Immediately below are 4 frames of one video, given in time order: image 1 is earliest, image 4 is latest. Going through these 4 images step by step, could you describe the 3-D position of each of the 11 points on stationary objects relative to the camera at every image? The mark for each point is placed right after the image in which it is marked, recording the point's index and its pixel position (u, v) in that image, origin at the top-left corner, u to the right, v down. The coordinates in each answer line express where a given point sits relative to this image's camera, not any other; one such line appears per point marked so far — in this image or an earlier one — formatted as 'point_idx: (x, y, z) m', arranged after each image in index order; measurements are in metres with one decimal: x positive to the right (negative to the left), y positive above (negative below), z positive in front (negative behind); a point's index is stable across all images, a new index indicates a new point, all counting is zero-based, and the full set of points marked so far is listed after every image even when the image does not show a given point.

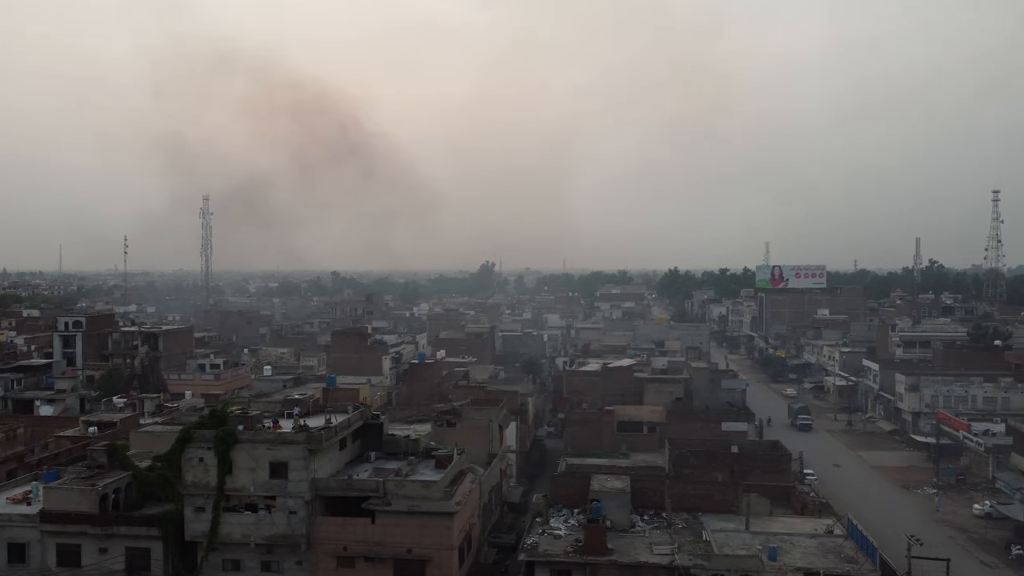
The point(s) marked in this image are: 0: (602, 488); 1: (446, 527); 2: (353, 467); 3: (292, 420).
0: (+1.6, -3.6, +14.0) m
1: (-1.0, -3.8, +12.6) m
2: (-2.8, -3.2, +14.2) m
3: (-3.9, -2.3, +13.9) m
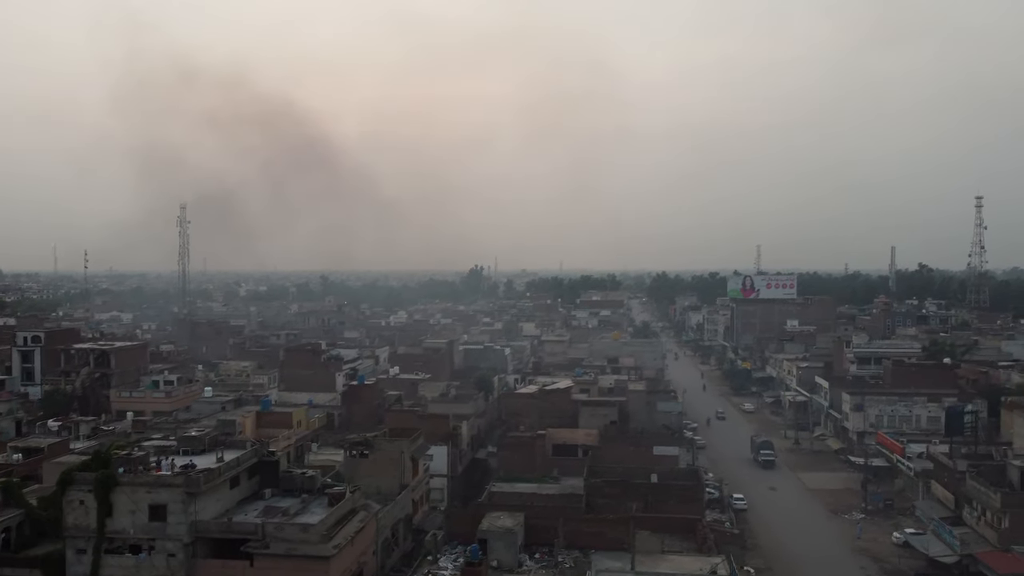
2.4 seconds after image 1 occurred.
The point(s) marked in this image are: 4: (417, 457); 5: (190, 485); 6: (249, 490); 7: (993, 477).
0: (-0.4, -4.3, +14.1) m
1: (-3.0, -4.5, +12.6) m
2: (-4.8, -3.9, +14.3) m
3: (-5.9, -3.0, +13.9) m
4: (-2.2, -3.9, +18.4) m
5: (-5.2, -3.2, +12.9) m
6: (-4.9, -3.7, +14.7) m
7: (+11.0, -4.3, +18.1) m
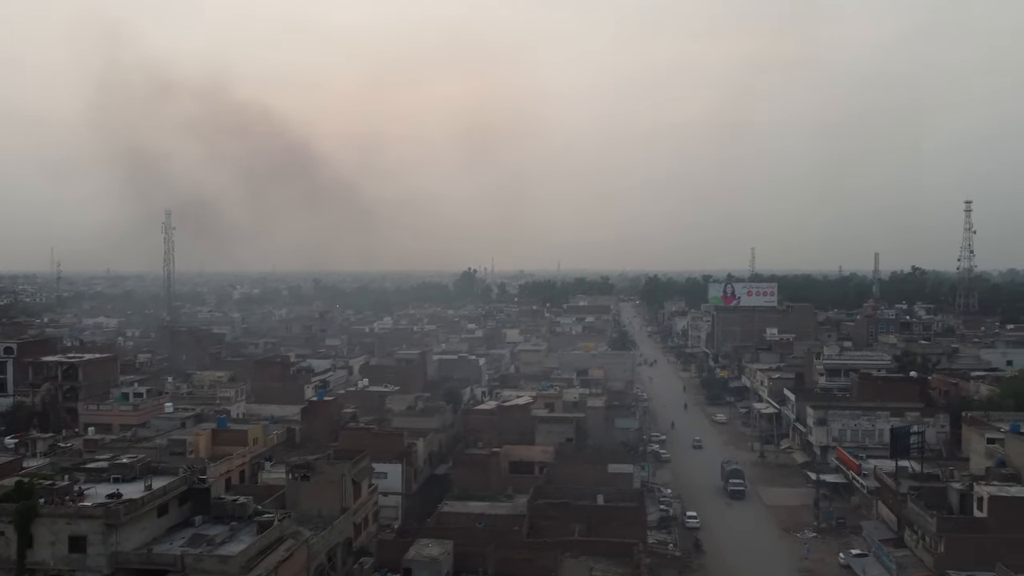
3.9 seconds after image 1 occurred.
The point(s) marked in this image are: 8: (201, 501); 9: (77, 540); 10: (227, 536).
0: (-1.7, -4.8, +14.1) m
1: (-4.3, -5.0, +12.6) m
2: (-6.1, -4.4, +14.3) m
3: (-7.2, -3.6, +13.9) m
4: (-3.5, -4.5, +18.5) m
5: (-6.6, -3.7, +12.9) m
6: (-6.2, -4.3, +14.7) m
7: (+9.7, -4.9, +18.2) m
8: (-5.9, -4.1, +15.1) m
9: (-7.1, -4.1, +13.0) m
10: (-5.1, -4.4, +14.2) m
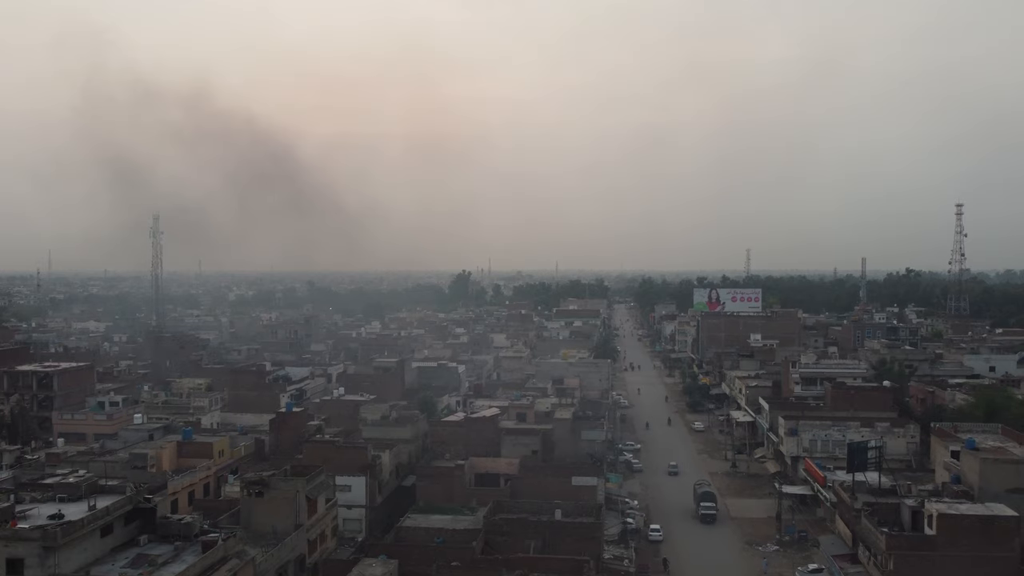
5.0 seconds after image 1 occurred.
0: (-2.8, -5.2, +14.1) m
1: (-5.4, -5.4, +12.7) m
2: (-7.2, -4.8, +14.3) m
3: (-8.2, -3.9, +13.9) m
4: (-4.6, -4.8, +18.5) m
5: (-7.6, -4.1, +12.9) m
6: (-7.2, -4.6, +14.8) m
7: (+8.7, -5.2, +18.2) m
8: (-7.0, -4.4, +15.1) m
9: (-8.1, -4.5, +13.0) m
10: (-6.2, -4.8, +14.3) m
